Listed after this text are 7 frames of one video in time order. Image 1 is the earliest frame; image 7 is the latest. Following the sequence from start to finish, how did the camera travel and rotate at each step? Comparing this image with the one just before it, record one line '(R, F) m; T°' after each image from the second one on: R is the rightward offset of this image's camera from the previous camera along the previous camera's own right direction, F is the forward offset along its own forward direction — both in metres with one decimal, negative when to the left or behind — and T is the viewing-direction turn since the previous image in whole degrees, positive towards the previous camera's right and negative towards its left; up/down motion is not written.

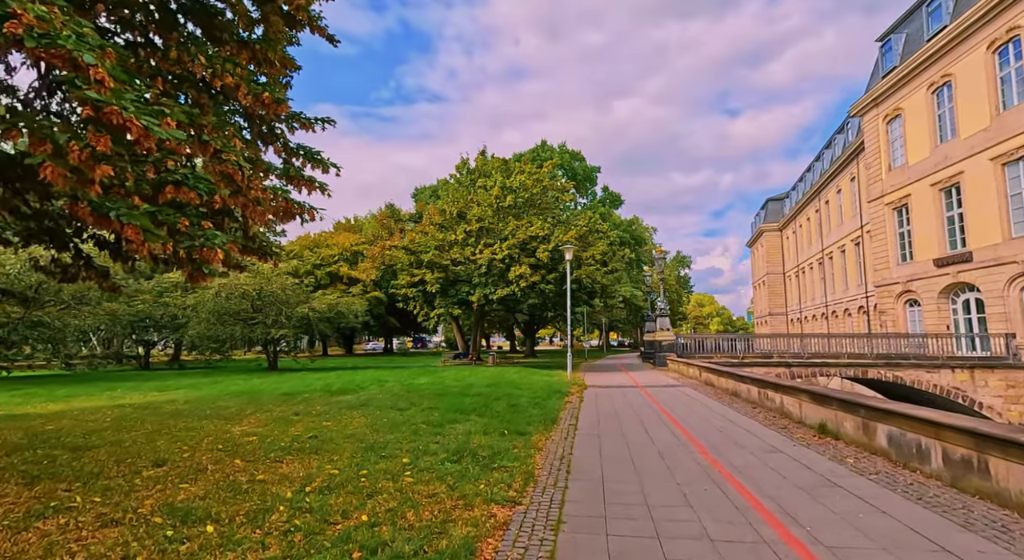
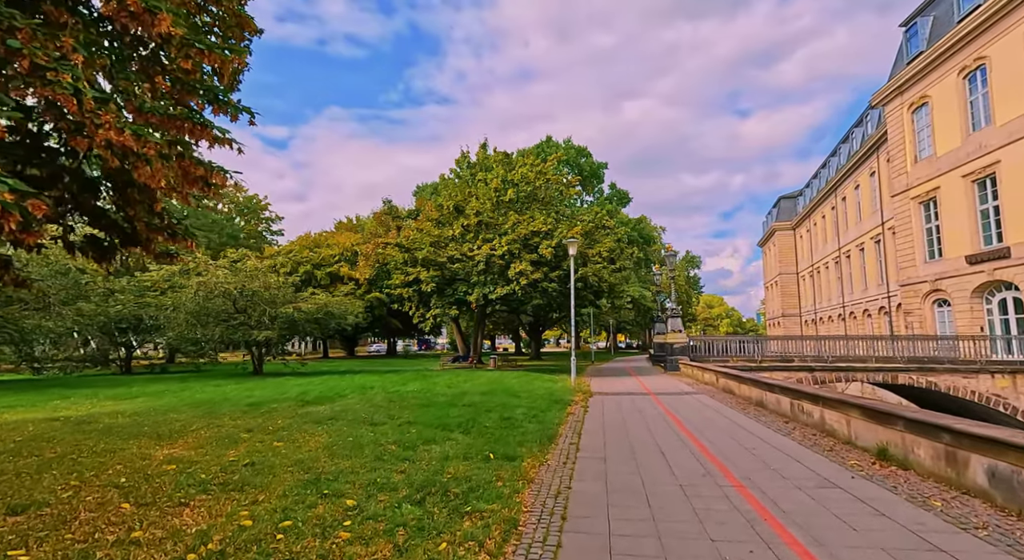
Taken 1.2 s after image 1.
(+0.3, +1.8) m; -1°
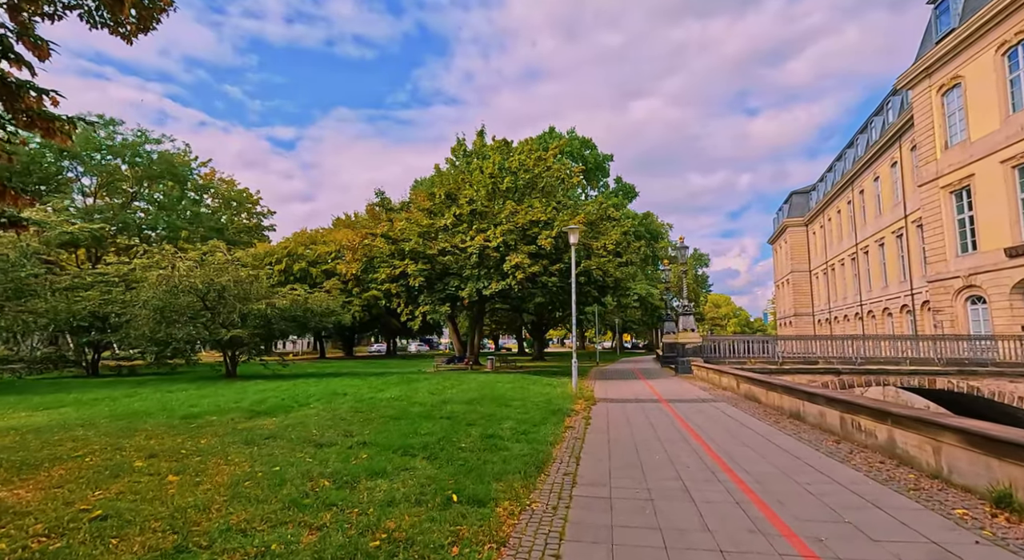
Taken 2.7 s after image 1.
(+0.4, +2.2) m; -1°
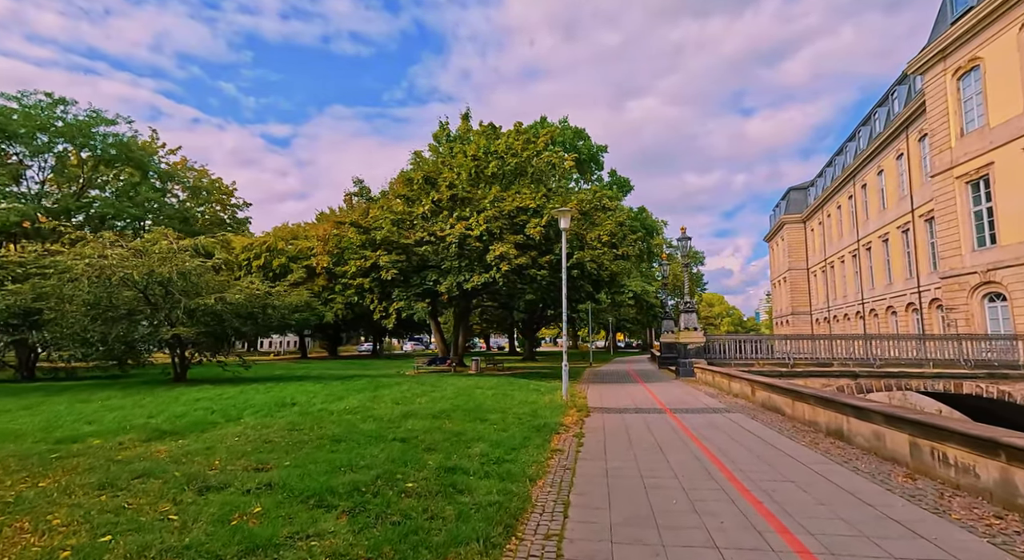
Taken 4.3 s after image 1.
(+0.3, +2.3) m; +1°
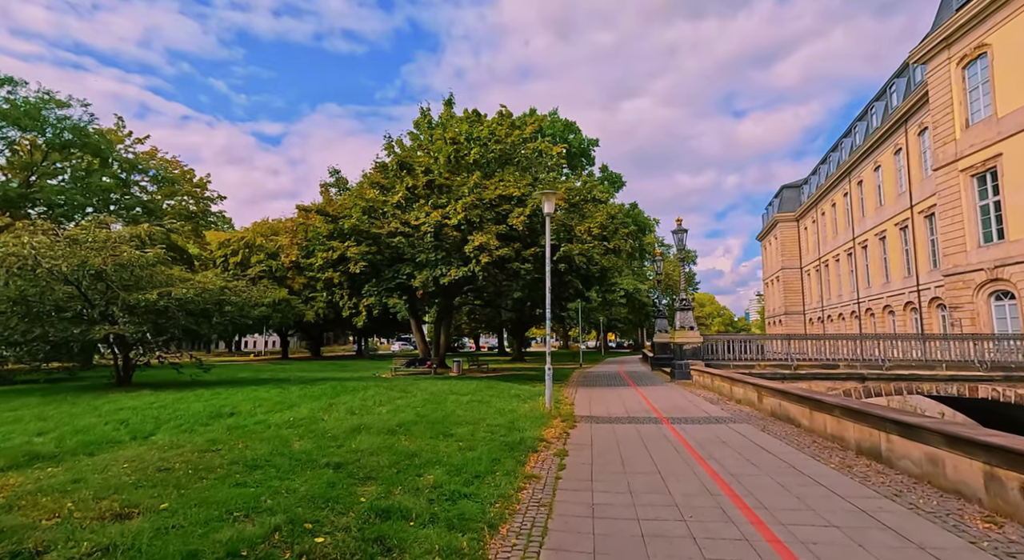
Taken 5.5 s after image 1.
(+0.3, +1.7) m; +1°
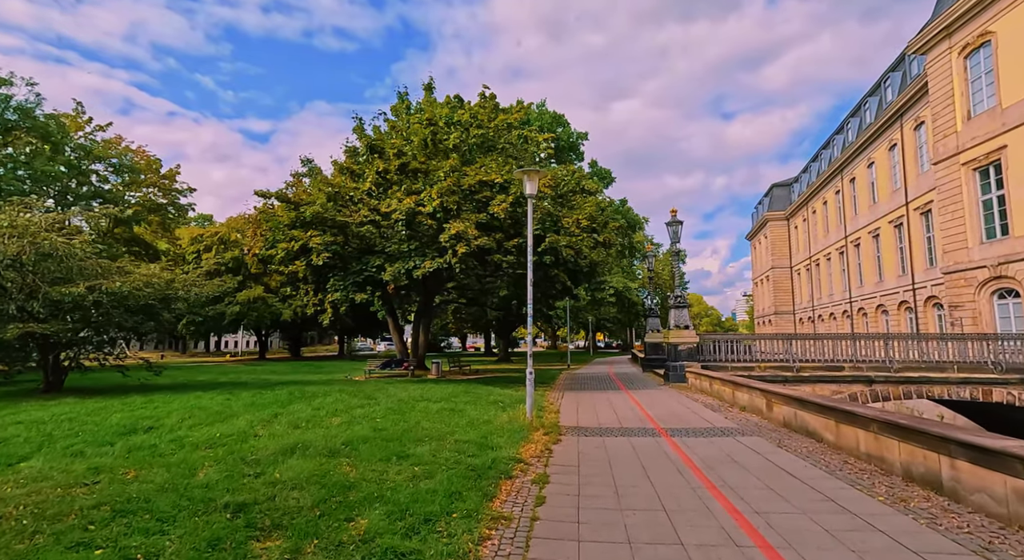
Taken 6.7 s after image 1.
(+0.2, +1.7) m; +1°
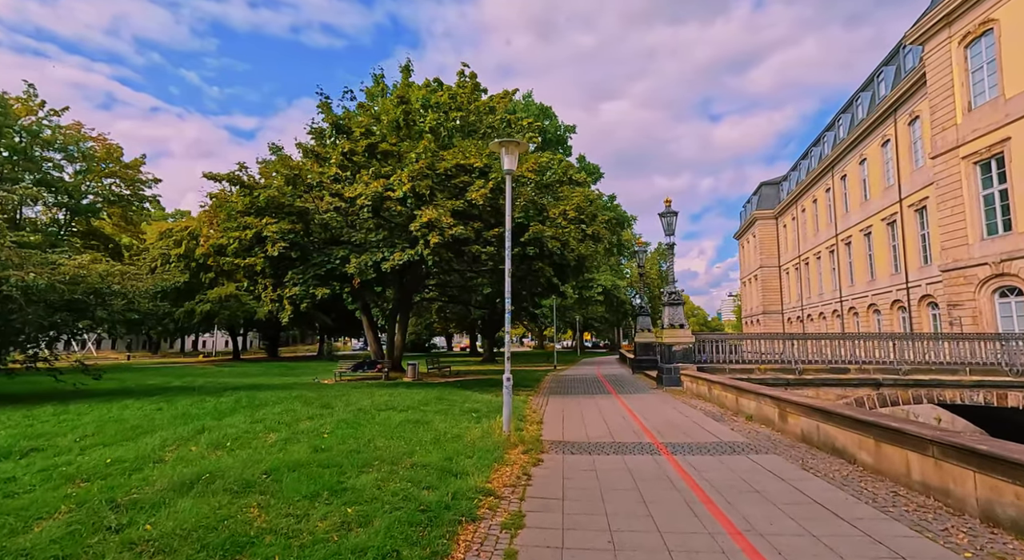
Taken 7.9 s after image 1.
(+0.2, +1.7) m; +1°
